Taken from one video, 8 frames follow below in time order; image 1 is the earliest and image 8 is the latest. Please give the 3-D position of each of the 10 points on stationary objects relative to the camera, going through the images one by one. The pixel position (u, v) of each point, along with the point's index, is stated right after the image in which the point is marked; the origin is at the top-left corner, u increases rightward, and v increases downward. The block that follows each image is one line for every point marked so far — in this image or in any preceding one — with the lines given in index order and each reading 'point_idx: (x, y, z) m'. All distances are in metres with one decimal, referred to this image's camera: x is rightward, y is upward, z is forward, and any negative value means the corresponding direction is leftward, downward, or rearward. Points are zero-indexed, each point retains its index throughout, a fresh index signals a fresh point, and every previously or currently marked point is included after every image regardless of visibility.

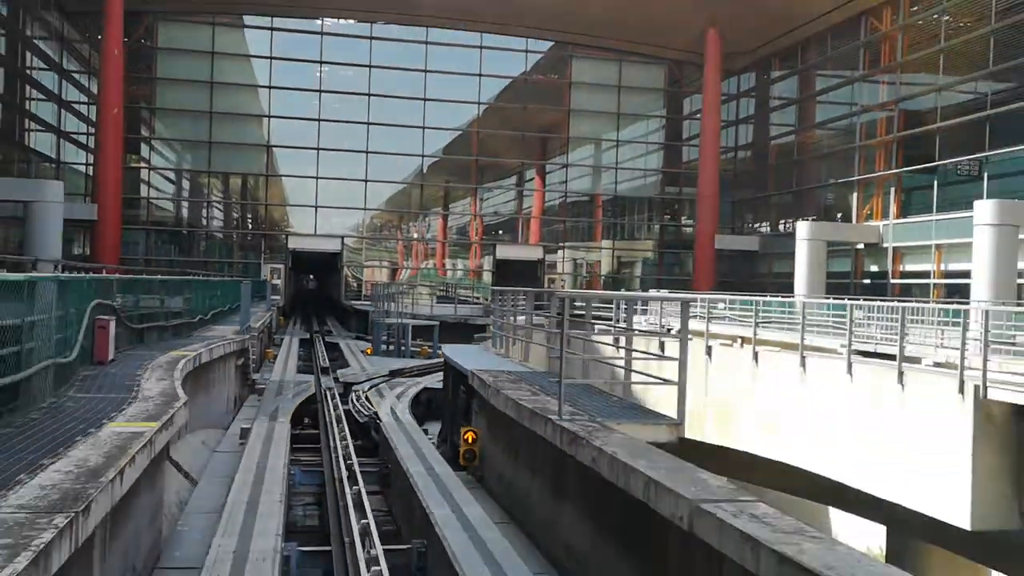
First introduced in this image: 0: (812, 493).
0: (+3.5, -2.3, +11.1) m
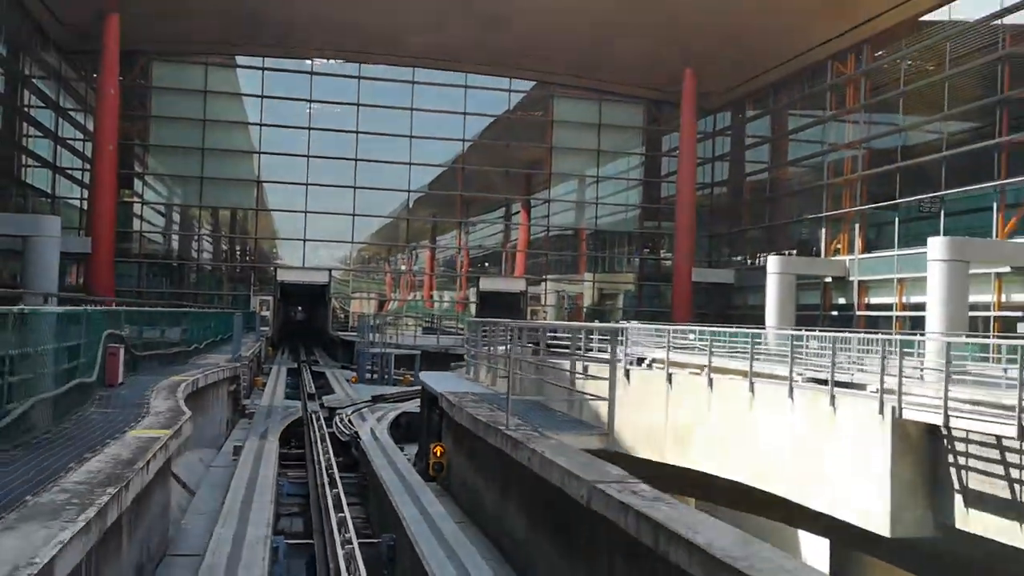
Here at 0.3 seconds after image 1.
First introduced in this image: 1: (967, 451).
0: (+3.1, -2.7, +11.9) m
1: (+3.8, -1.3, +8.1) m
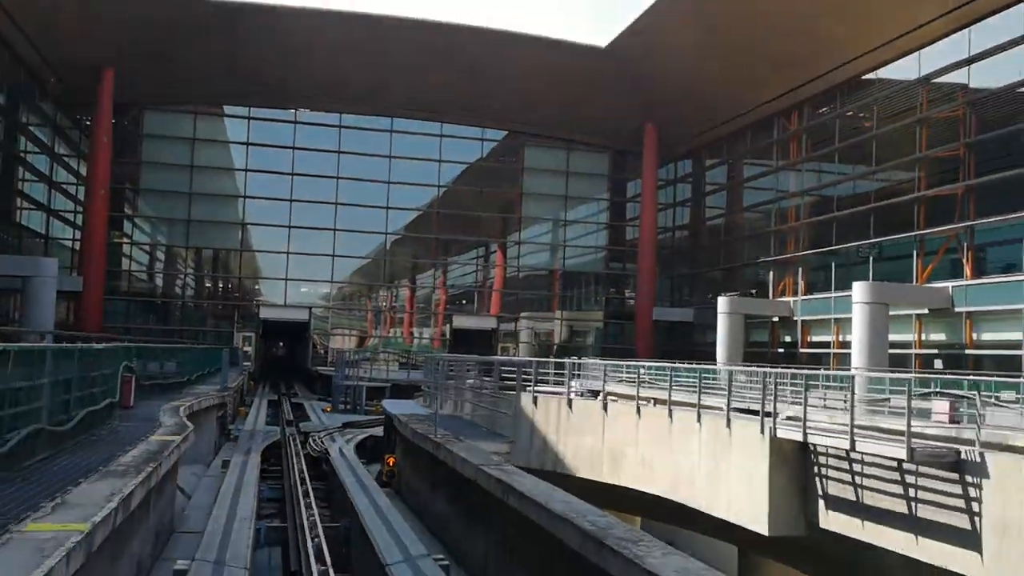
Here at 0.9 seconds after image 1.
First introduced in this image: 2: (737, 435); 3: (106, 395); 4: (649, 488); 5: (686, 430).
0: (+2.5, -3.3, +13.6) m
1: (+3.2, -1.8, +9.9) m
2: (+2.6, -1.7, +11.0) m
3: (-3.9, -1.0, +9.1) m
4: (+1.8, -2.7, +13.0) m
5: (+2.2, -1.8, +12.2) m
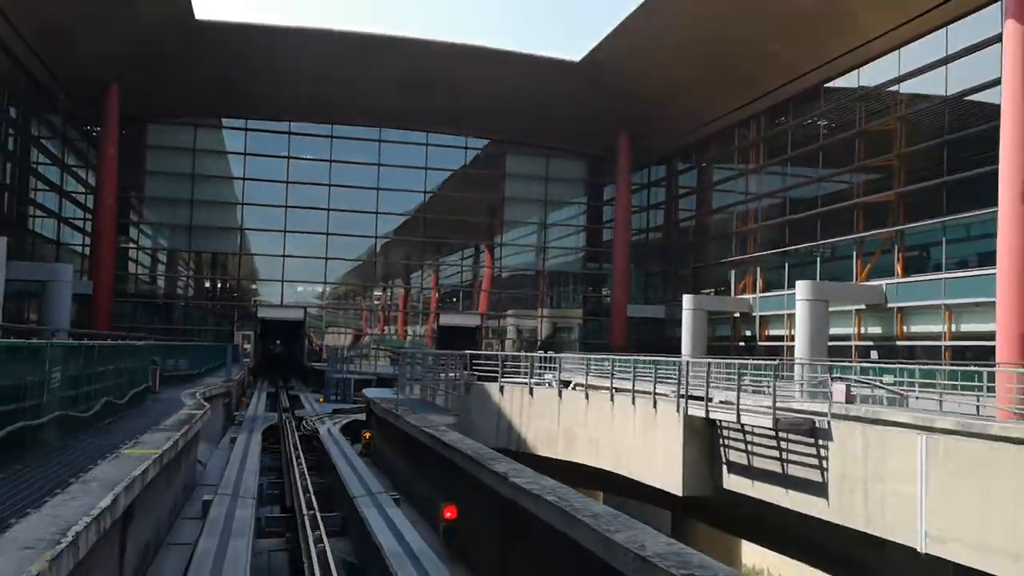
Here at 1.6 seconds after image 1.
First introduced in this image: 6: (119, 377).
0: (+1.9, -3.3, +15.7) m
1: (+2.7, -1.8, +12.0) m
2: (+2.0, -1.7, +13.1) m
3: (-4.4, -1.1, +11.2) m
4: (+1.3, -2.7, +15.2) m
5: (+1.6, -1.9, +14.4) m
6: (-4.2, -1.0, +10.3) m
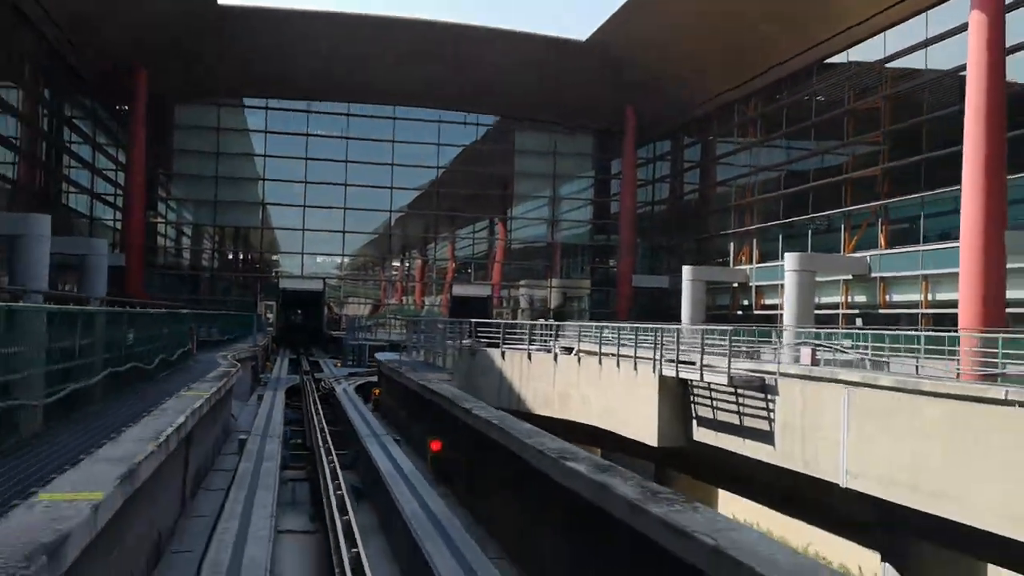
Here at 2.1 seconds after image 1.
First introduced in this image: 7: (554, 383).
0: (+1.9, -2.9, +17.3) m
1: (+2.6, -1.4, +13.5) m
2: (+2.0, -1.3, +14.7) m
3: (-4.5, -0.8, +12.9) m
4: (+1.3, -2.3, +16.7) m
5: (+1.6, -1.4, +15.9) m
6: (-4.3, -0.7, +11.9) m
7: (+0.8, -1.8, +17.9) m
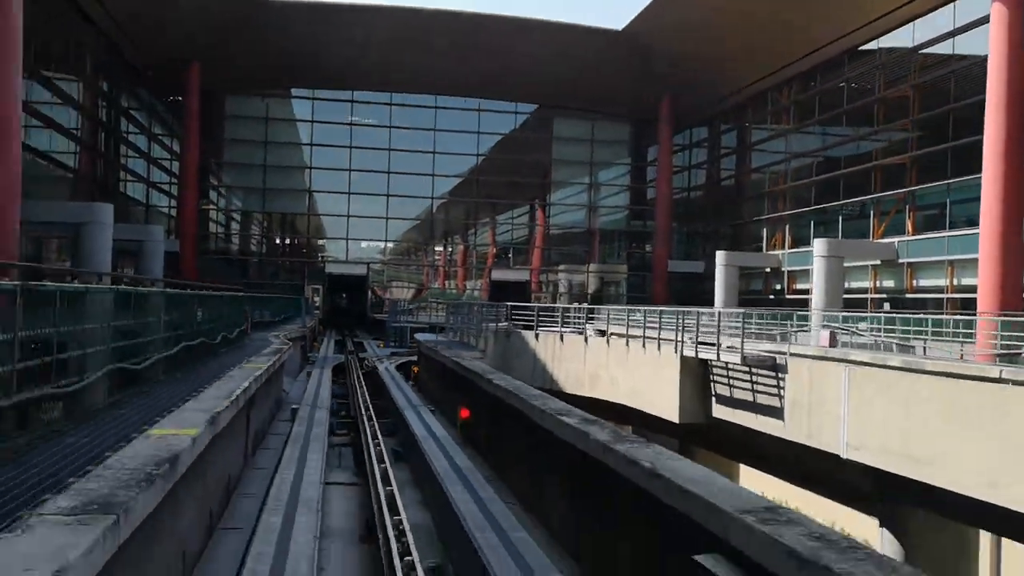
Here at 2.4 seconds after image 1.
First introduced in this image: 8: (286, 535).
0: (+2.5, -2.6, +18.2) m
1: (+3.1, -1.2, +14.4) m
2: (+2.5, -1.1, +15.5) m
3: (-4.1, -0.6, +14.0) m
4: (+1.9, -2.0, +17.6) m
5: (+2.1, -1.2, +16.8) m
6: (-4.0, -0.5, +13.0) m
7: (+1.4, -1.5, +18.8) m
8: (-1.3, -1.4, +5.7) m
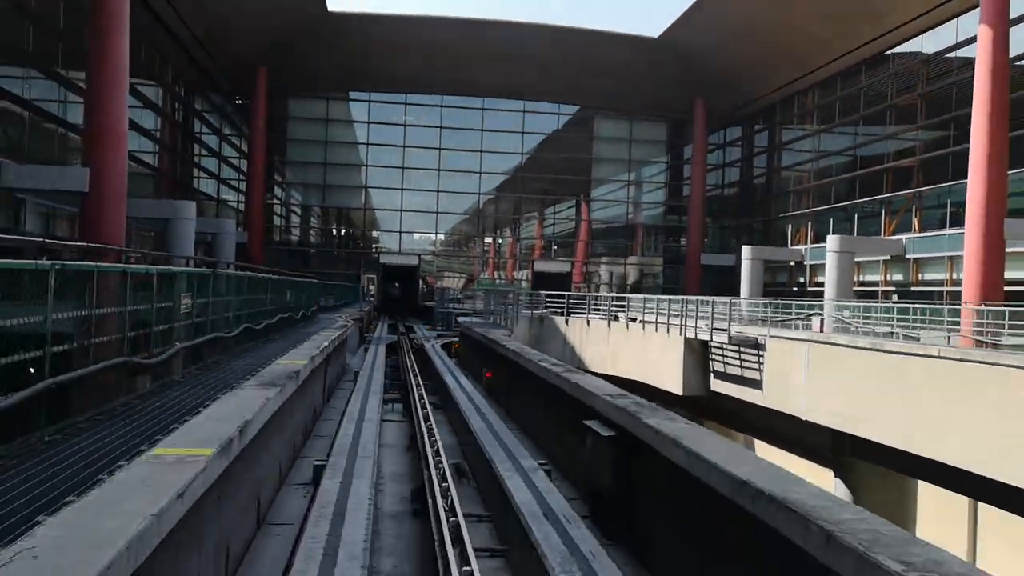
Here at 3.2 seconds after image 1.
0: (+3.2, -2.4, +20.6) m
1: (+3.5, -1.1, +16.7) m
2: (+3.0, -0.9, +17.9) m
3: (-3.7, -0.4, +16.7) m
4: (+2.5, -1.8, +20.0) m
5: (+2.7, -1.0, +19.1) m
6: (-3.6, -0.3, +15.7) m
7: (+2.1, -1.3, +21.2) m
8: (-1.4, -1.3, +8.3) m
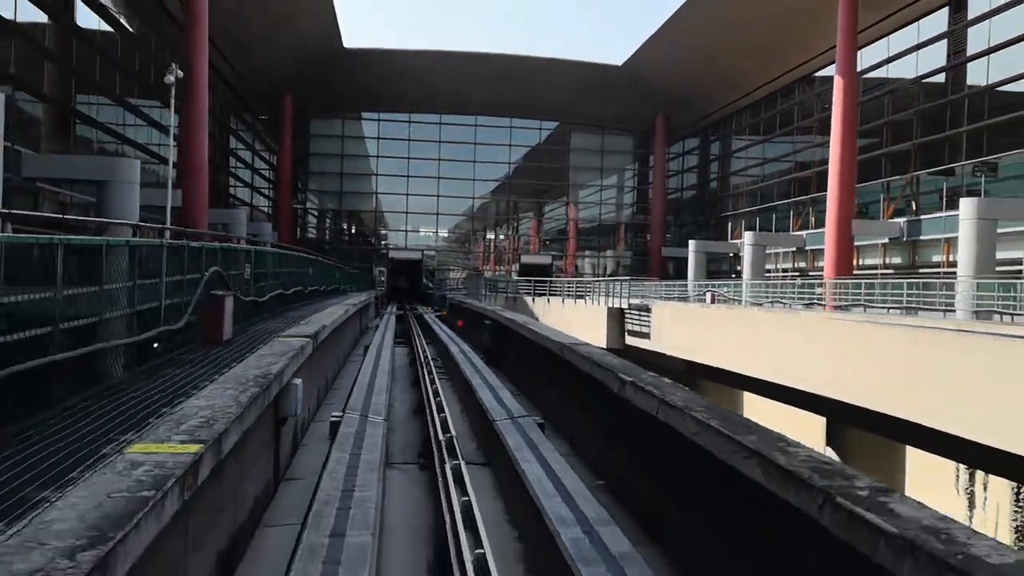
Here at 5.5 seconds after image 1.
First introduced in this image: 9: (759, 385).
0: (+2.6, -2.0, +27.5) m
1: (+2.8, -0.7, +23.6) m
2: (+2.3, -0.5, +24.8) m
3: (-4.3, 0.0, +23.7) m
4: (+1.8, -1.4, +26.9) m
5: (+2.1, -0.6, +26.1) m
6: (-4.3, +0.1, +22.7) m
7: (+1.5, -0.9, +28.2) m
8: (-2.1, -1.0, +15.2) m
9: (+4.8, -1.9, +18.7) m
